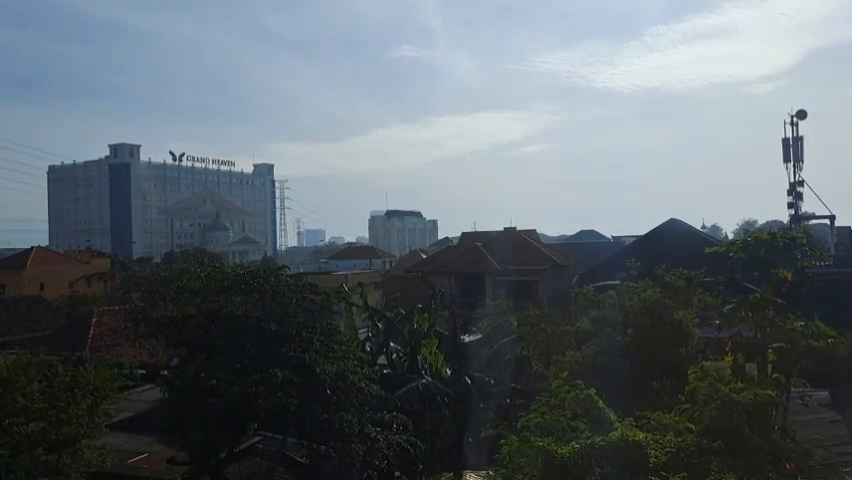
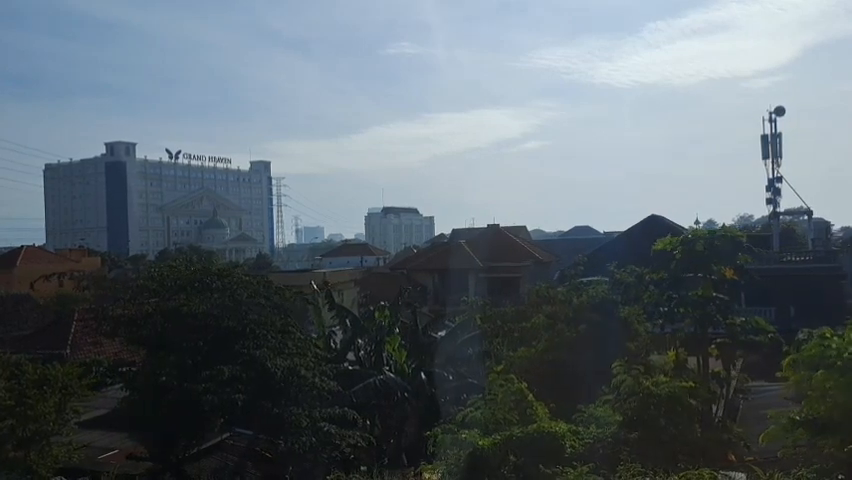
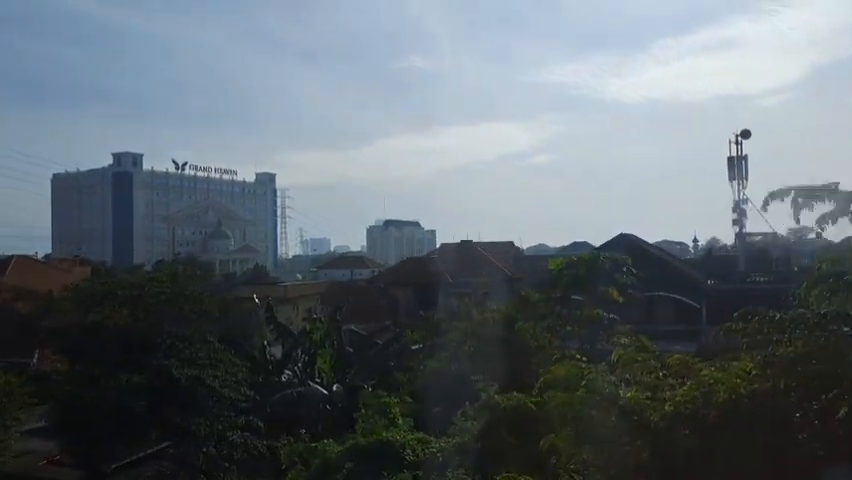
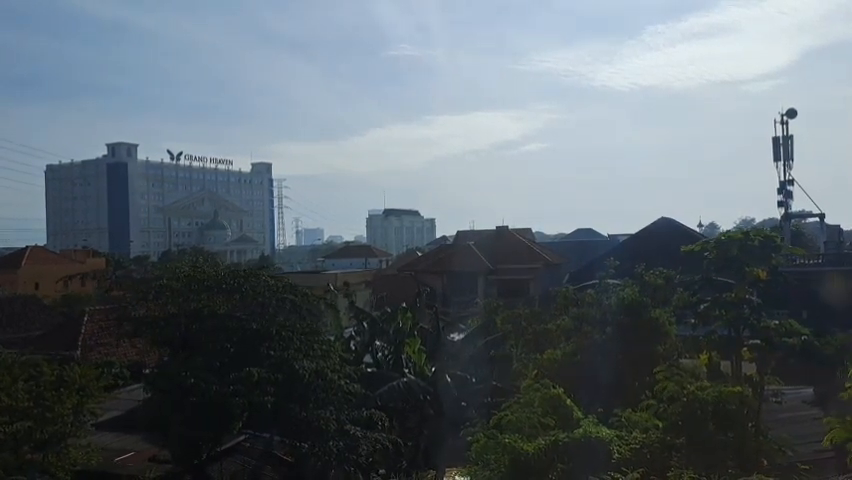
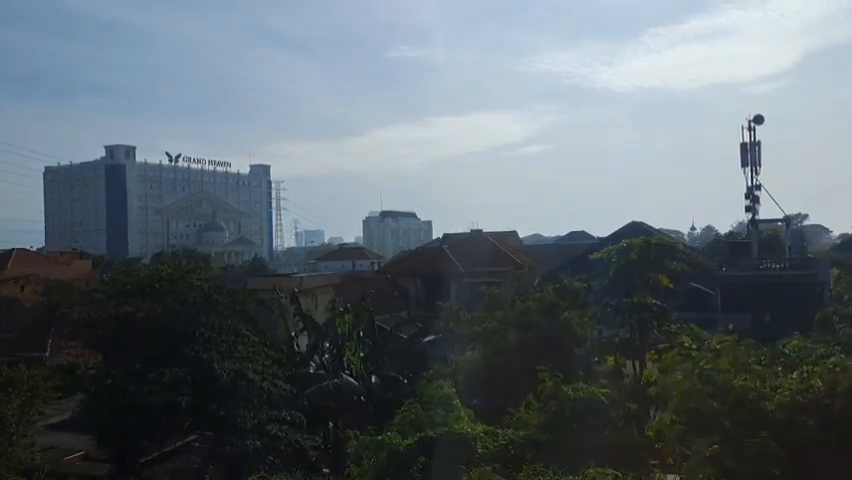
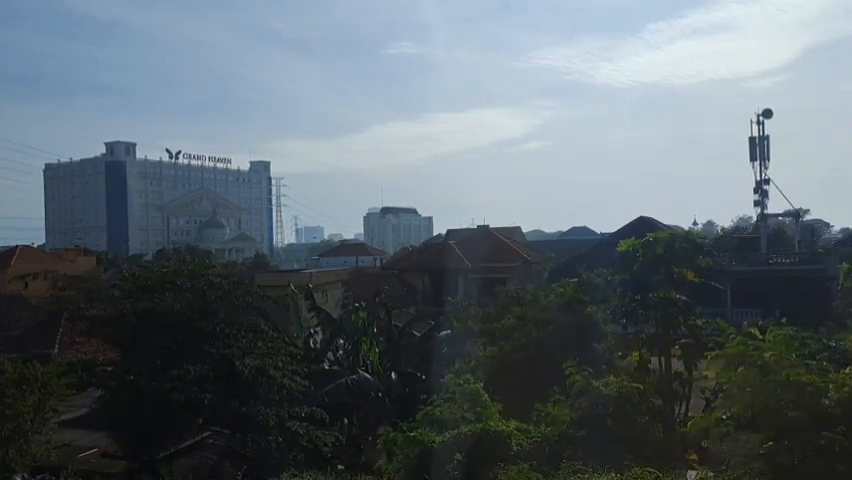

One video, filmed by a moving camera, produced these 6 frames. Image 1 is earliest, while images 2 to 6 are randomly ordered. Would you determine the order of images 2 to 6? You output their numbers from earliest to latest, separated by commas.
4, 2, 6, 5, 3
